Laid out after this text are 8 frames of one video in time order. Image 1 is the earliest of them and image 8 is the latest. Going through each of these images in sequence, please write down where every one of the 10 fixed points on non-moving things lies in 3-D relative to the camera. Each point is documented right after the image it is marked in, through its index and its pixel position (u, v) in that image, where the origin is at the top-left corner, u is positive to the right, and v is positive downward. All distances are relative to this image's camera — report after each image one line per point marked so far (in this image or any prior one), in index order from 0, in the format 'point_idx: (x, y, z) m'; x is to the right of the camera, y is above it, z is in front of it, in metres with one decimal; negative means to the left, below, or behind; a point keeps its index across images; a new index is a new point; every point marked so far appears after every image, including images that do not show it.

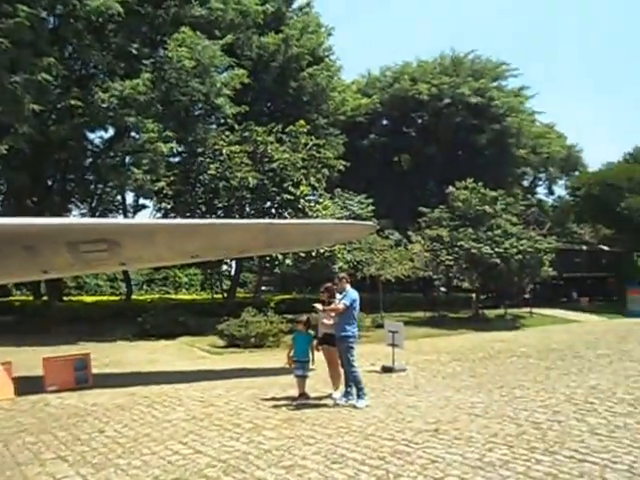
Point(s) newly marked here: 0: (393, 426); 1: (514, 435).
0: (+0.8, -2.1, +7.4) m
1: (+2.0, -2.0, +6.8) m
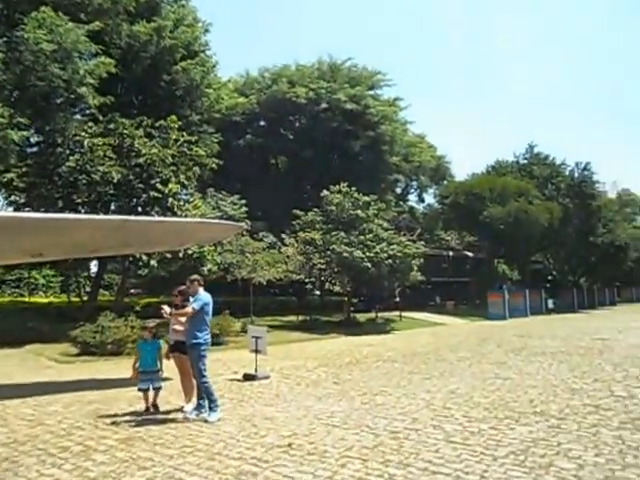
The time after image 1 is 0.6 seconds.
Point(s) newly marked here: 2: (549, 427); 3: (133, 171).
0: (-0.8, -2.1, +6.7) m
1: (+0.5, -2.0, +6.4) m
2: (+2.7, -2.2, +7.6) m
3: (-5.8, +2.1, +19.8) m
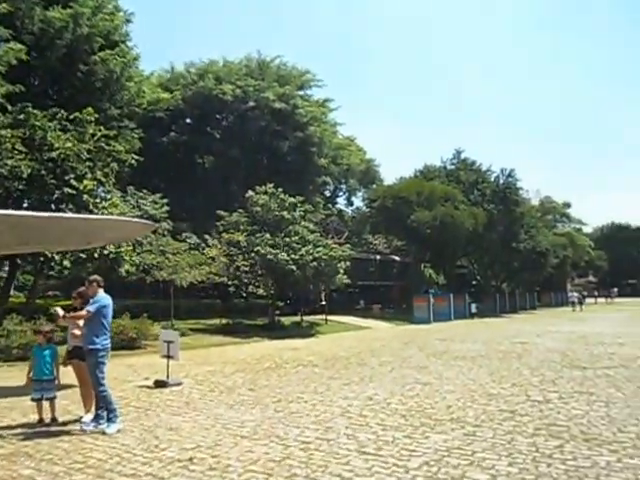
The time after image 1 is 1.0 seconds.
0: (-1.7, -2.1, +6.2) m
1: (-0.4, -2.0, +6.0) m
2: (+1.7, -2.2, +7.4) m
3: (-8.0, +2.2, +18.7) m
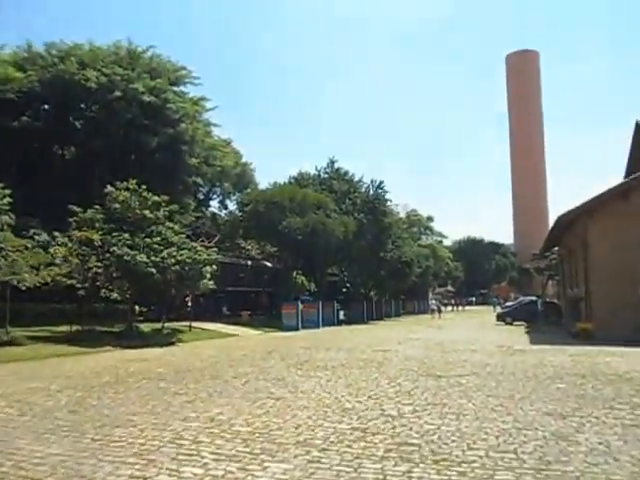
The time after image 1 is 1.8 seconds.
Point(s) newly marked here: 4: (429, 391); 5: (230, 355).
0: (-3.2, -2.0, +4.7) m
1: (-1.9, -2.0, +4.7) m
2: (-0.1, -2.2, +6.5) m
3: (-11.6, +2.4, +15.9) m
4: (+2.0, -2.7, +11.6) m
5: (-2.5, -3.2, +18.1) m
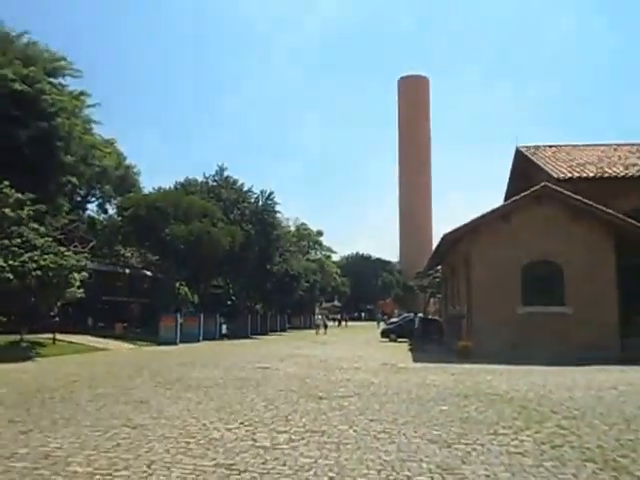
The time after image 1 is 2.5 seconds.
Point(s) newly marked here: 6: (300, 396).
0: (-4.1, -1.9, +3.0) m
1: (-2.8, -1.9, +3.3) m
2: (-1.4, -2.3, +5.3) m
3: (-14.1, +2.6, +12.7) m
4: (-0.2, -2.9, +10.7) m
5: (-5.7, -3.3, +16.3) m
6: (-0.4, -3.2, +13.0) m
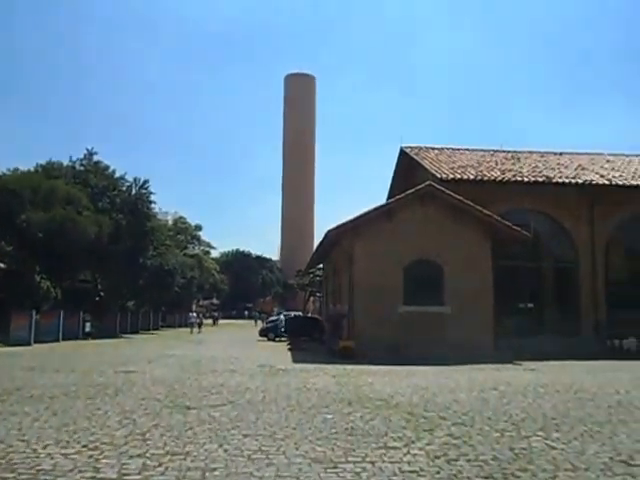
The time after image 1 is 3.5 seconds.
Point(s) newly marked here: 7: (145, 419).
0: (-4.5, -1.6, +0.8) m
1: (-3.2, -1.6, +1.3) m
2: (-2.2, -2.0, +3.5) m
3: (-16.0, +3.3, +8.4) m
4: (-2.1, -2.7, +9.0) m
5: (-8.6, -2.9, +13.5) m
6: (-2.7, -2.9, +11.3) m
7: (-2.8, -2.8, +10.2) m
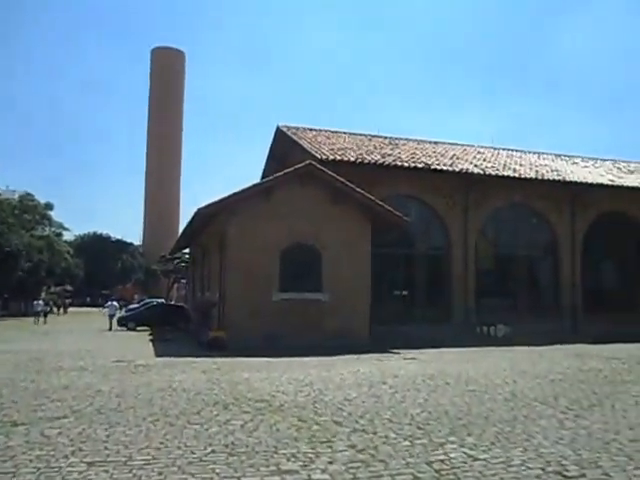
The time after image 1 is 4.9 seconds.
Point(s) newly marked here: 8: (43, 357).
0: (-4.1, -1.3, -2.1) m
1: (-2.9, -1.4, -1.3) m
2: (-2.4, -1.7, +1.1) m
3: (-16.7, +3.9, +3.0) m
4: (-3.4, -2.3, +6.5) m
5: (-10.7, -2.3, +9.6) m
6: (-4.5, -2.4, +8.6) m
7: (-4.3, -2.3, +7.5) m
8: (-7.7, -3.2, +17.9) m
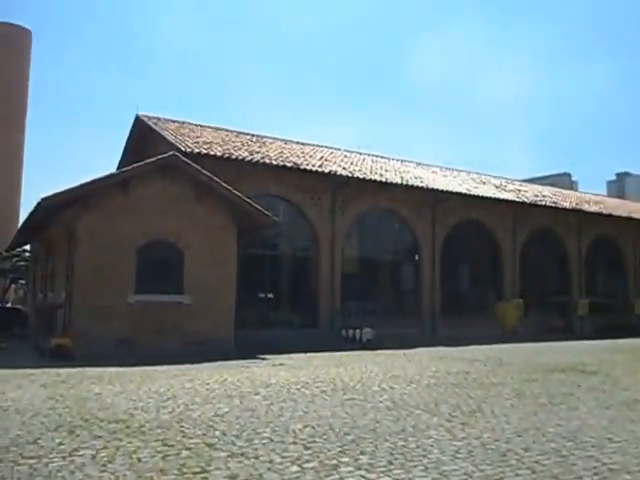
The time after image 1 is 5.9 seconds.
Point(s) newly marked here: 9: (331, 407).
0: (-3.0, -1.0, -4.2) m
1: (-2.1, -1.1, -3.2) m
2: (-2.1, -1.5, -0.7) m
3: (-16.4, +4.4, -1.9) m
4: (-4.3, -2.1, +4.4) m
5: (-12.0, -1.9, +5.8) m
6: (-5.8, -2.2, +6.2) m
7: (-5.4, -2.1, +5.1) m
8: (-10.9, -3.0, +14.6) m
9: (+0.2, -3.0, +11.6) m
